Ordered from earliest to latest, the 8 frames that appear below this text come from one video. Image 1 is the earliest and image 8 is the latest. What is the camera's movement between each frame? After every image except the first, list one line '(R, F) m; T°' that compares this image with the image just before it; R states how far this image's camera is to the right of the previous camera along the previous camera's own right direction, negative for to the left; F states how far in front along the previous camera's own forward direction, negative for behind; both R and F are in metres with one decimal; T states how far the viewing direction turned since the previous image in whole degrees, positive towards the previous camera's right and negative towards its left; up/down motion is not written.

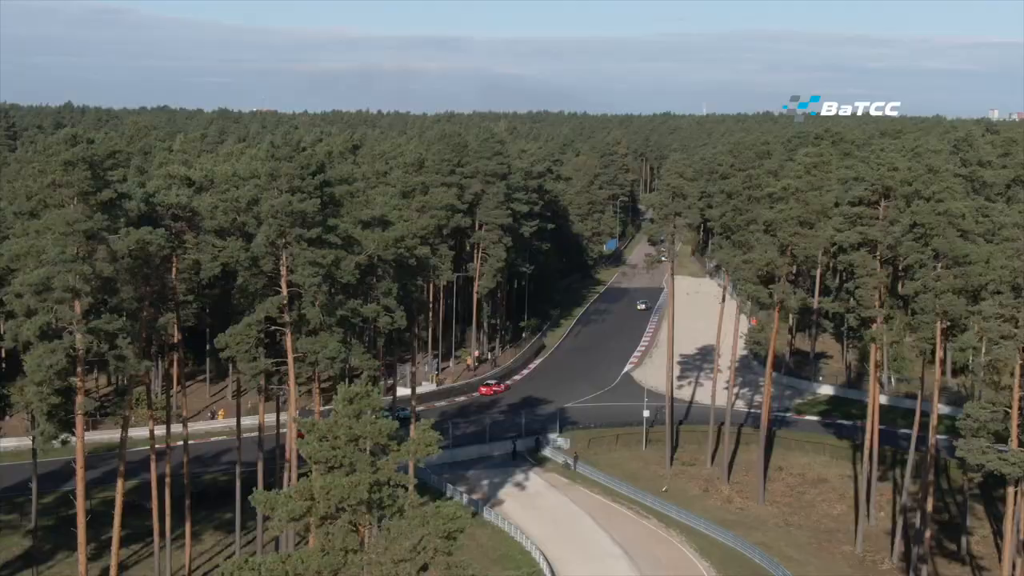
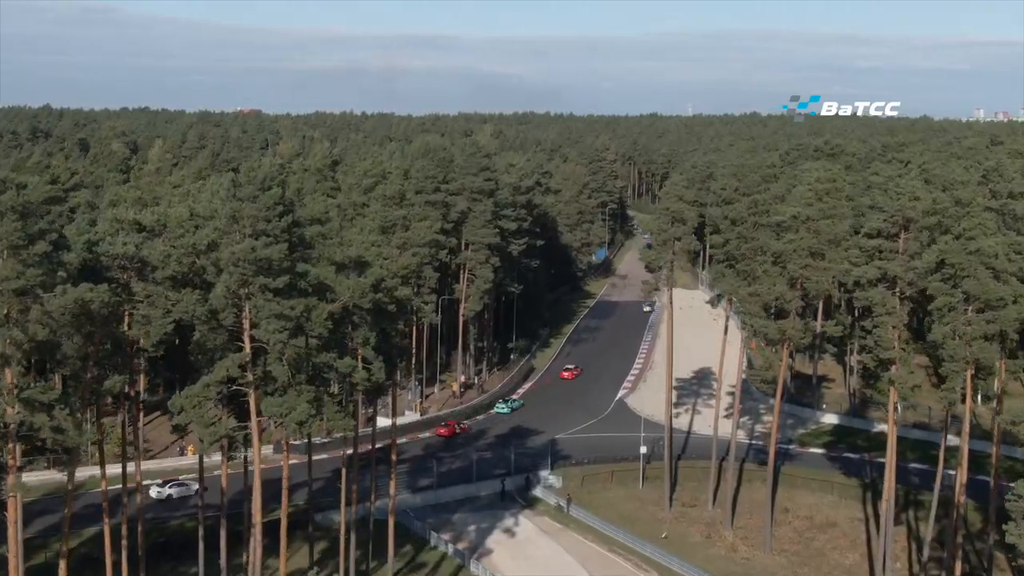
(-0.1, +2.4) m; +1°
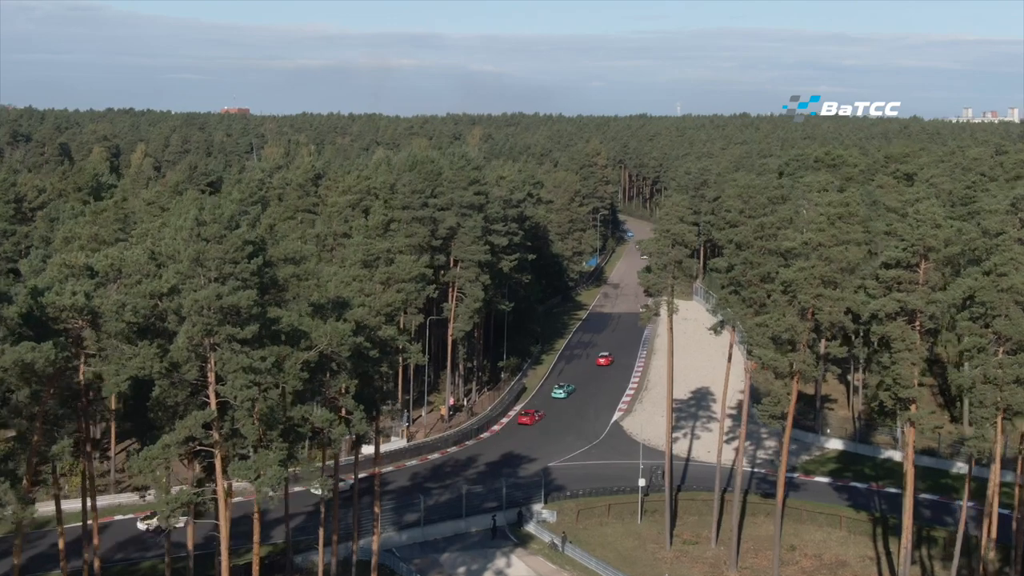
(-0.1, +1.9) m; 0°
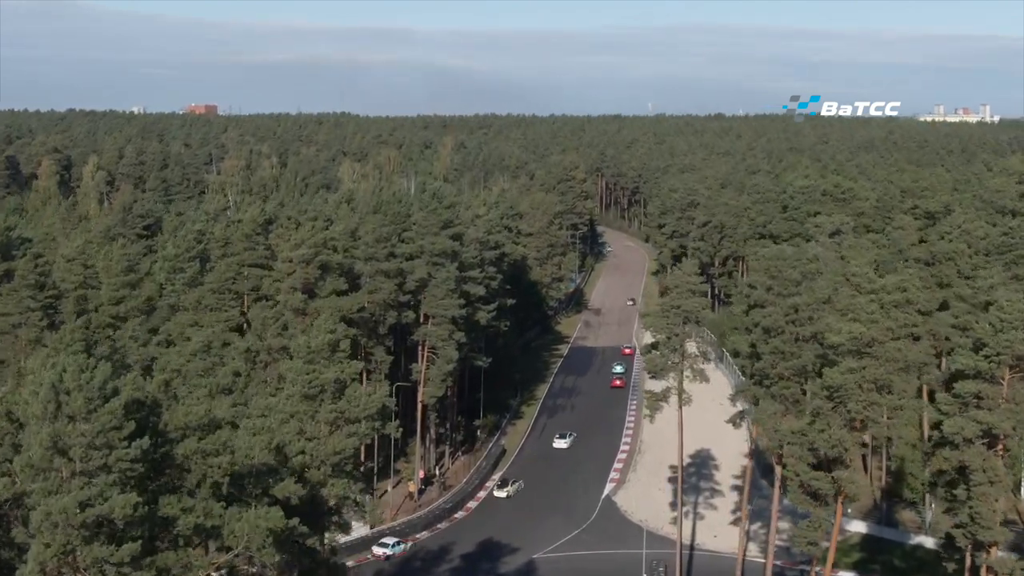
(-0.2, +5.3) m; +1°
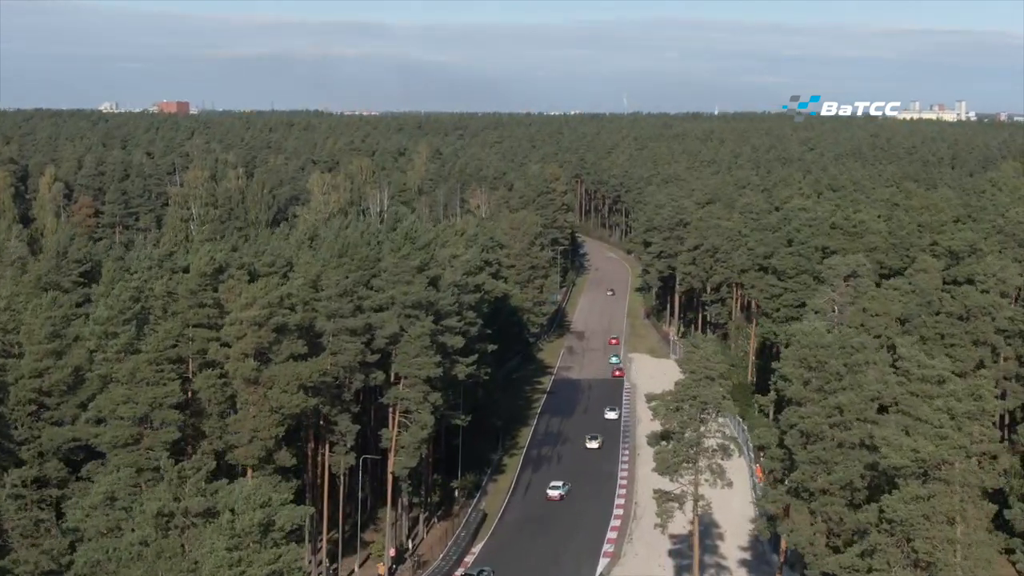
(-0.2, +4.4) m; +1°
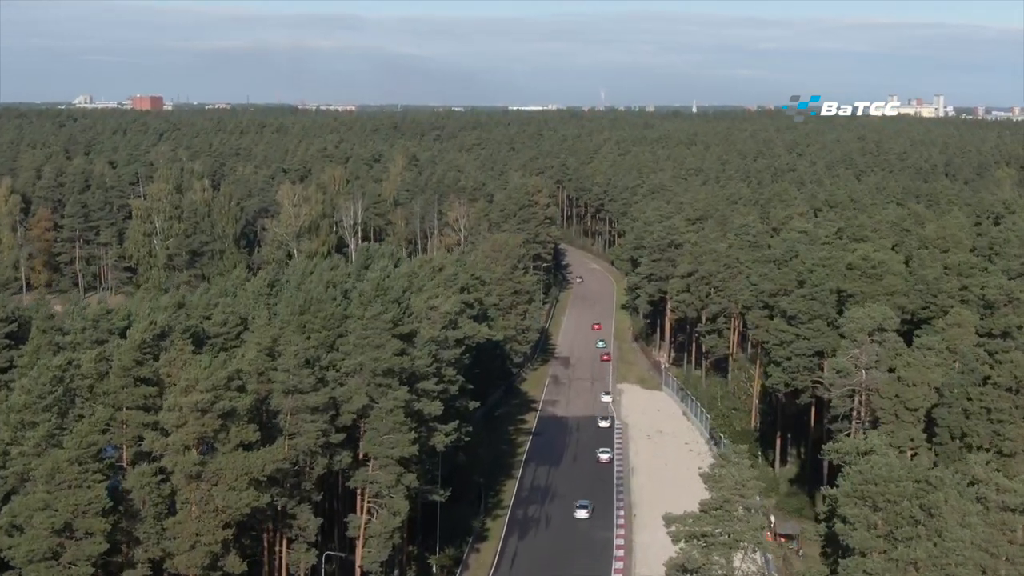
(-0.2, +4.4) m; +1°
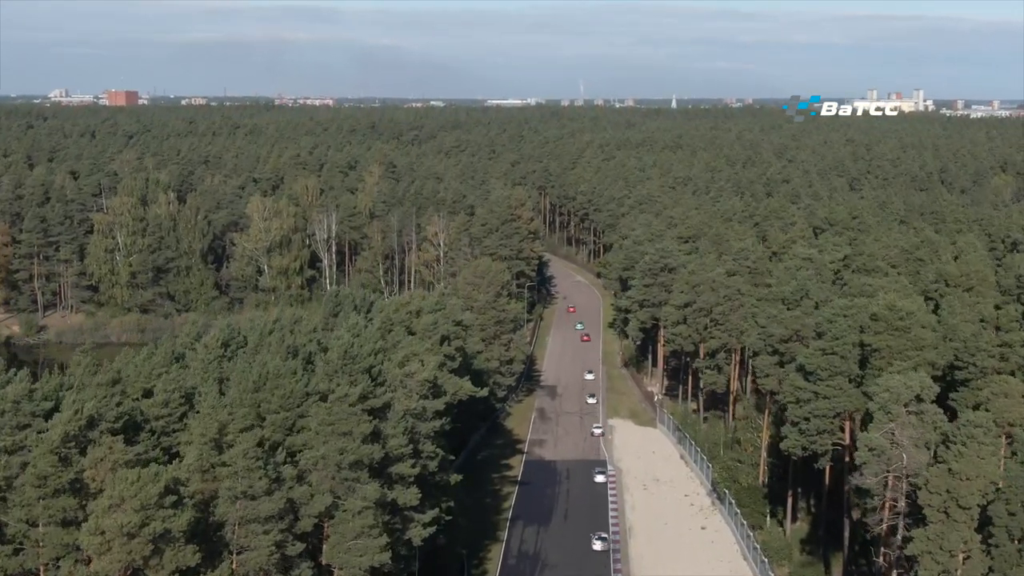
(-0.2, +4.4) m; +1°
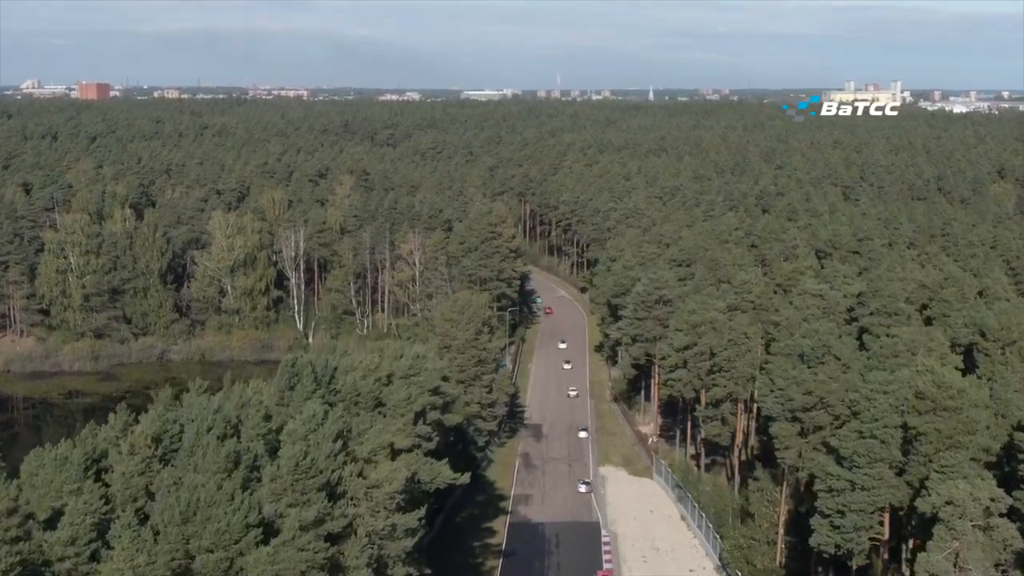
(-0.2, +5.4) m; +1°
